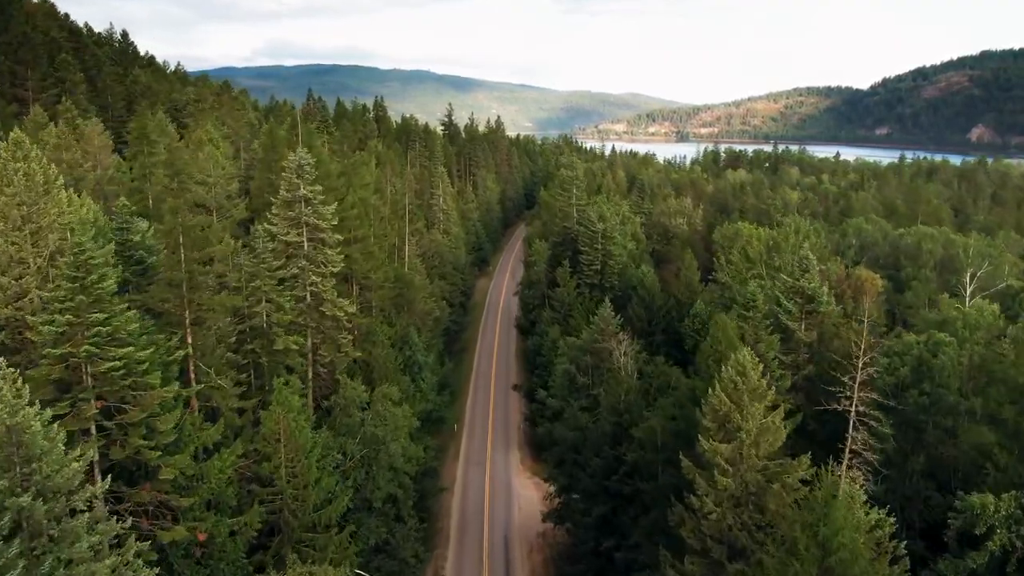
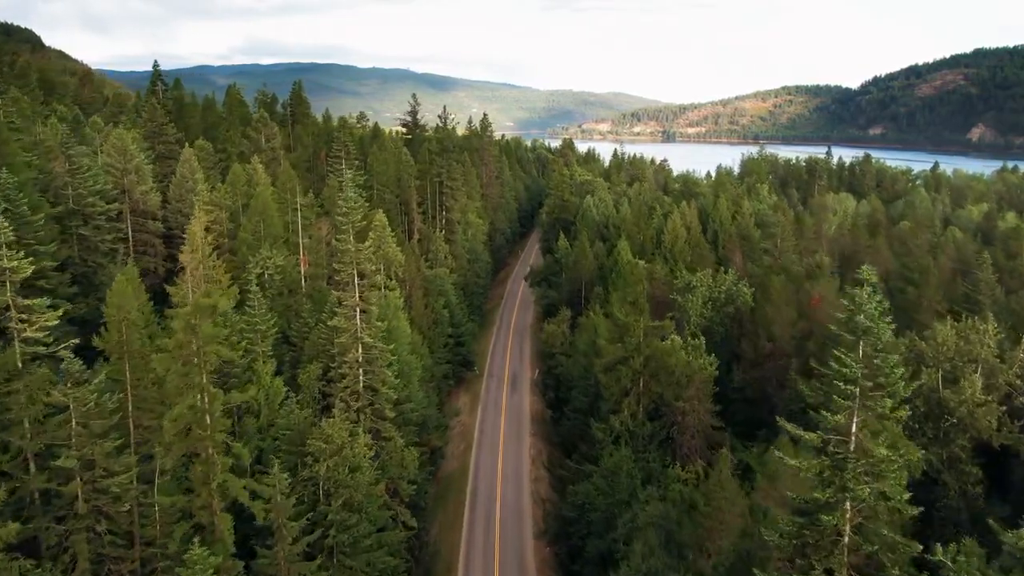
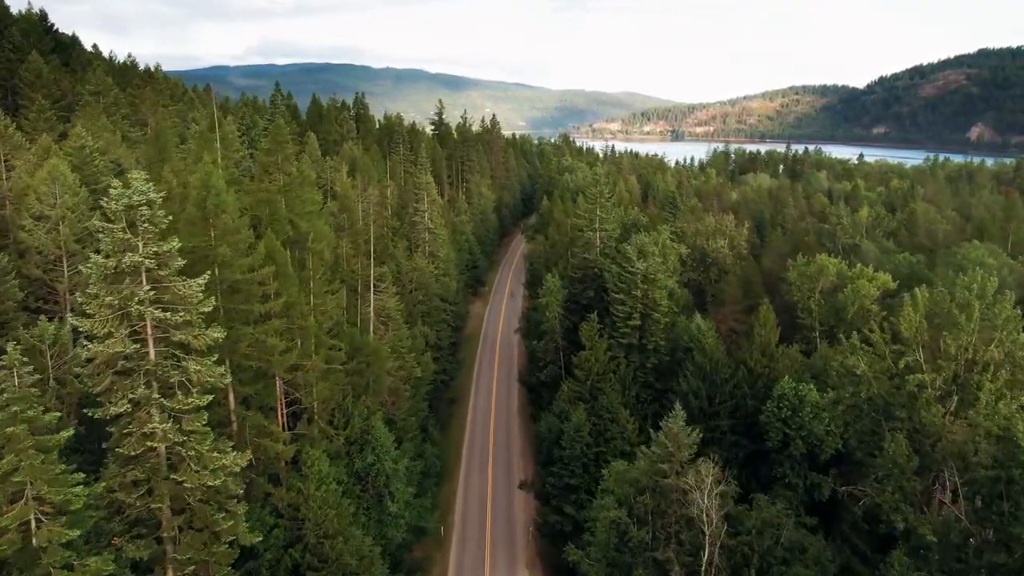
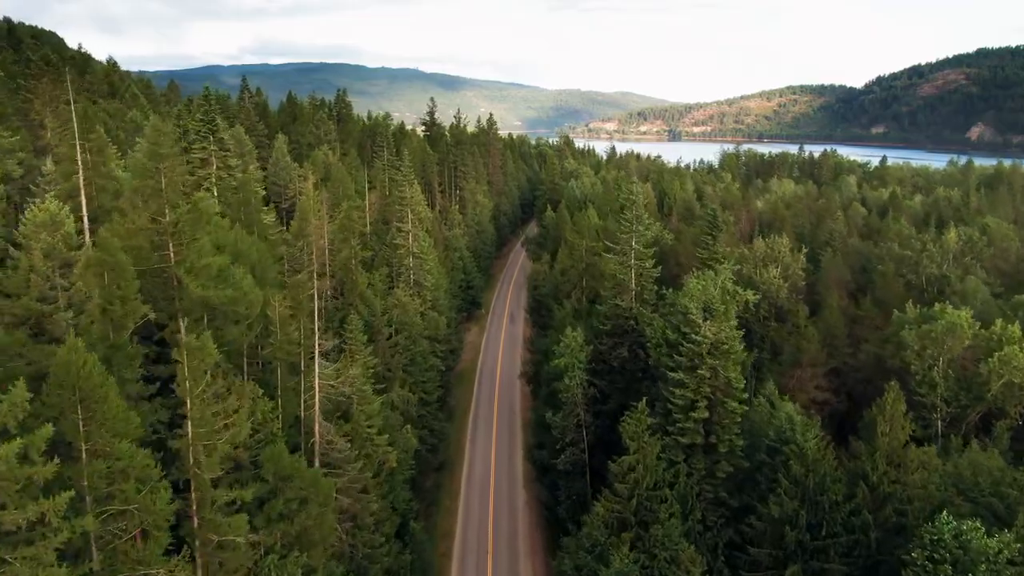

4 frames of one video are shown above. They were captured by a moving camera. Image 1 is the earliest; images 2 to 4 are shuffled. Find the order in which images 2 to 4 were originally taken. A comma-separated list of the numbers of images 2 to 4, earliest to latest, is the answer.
3, 4, 2
